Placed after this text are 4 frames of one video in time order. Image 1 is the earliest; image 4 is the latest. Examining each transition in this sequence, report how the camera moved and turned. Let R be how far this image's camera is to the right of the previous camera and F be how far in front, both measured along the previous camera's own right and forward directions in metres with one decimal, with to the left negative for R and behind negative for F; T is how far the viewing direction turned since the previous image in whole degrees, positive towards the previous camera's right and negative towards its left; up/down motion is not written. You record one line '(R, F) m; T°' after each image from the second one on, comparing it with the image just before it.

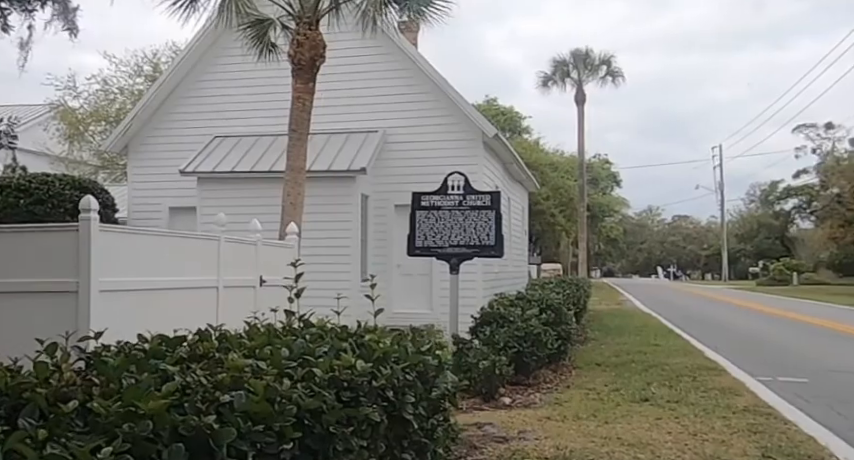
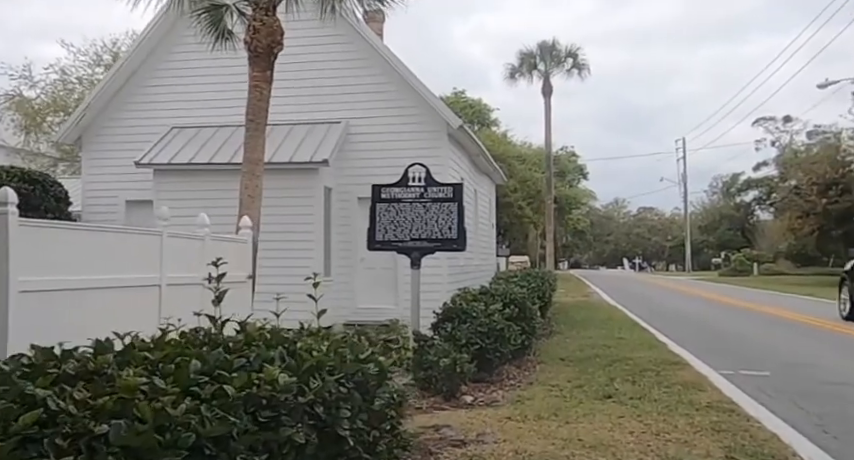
(+0.1, +0.2) m; +2°
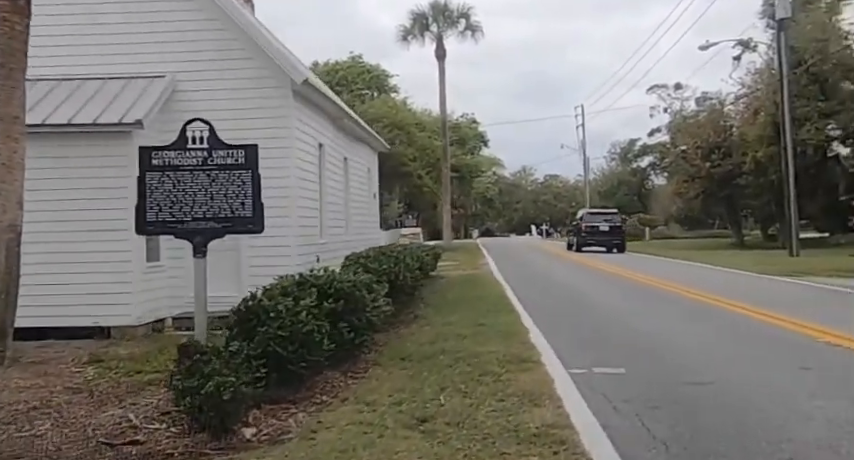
(+1.0, +1.5) m; +7°
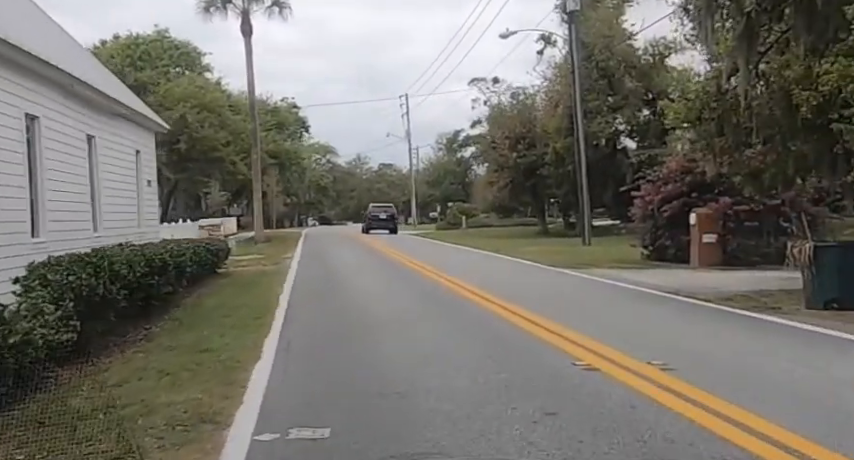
(+1.4, +1.8) m; +12°
